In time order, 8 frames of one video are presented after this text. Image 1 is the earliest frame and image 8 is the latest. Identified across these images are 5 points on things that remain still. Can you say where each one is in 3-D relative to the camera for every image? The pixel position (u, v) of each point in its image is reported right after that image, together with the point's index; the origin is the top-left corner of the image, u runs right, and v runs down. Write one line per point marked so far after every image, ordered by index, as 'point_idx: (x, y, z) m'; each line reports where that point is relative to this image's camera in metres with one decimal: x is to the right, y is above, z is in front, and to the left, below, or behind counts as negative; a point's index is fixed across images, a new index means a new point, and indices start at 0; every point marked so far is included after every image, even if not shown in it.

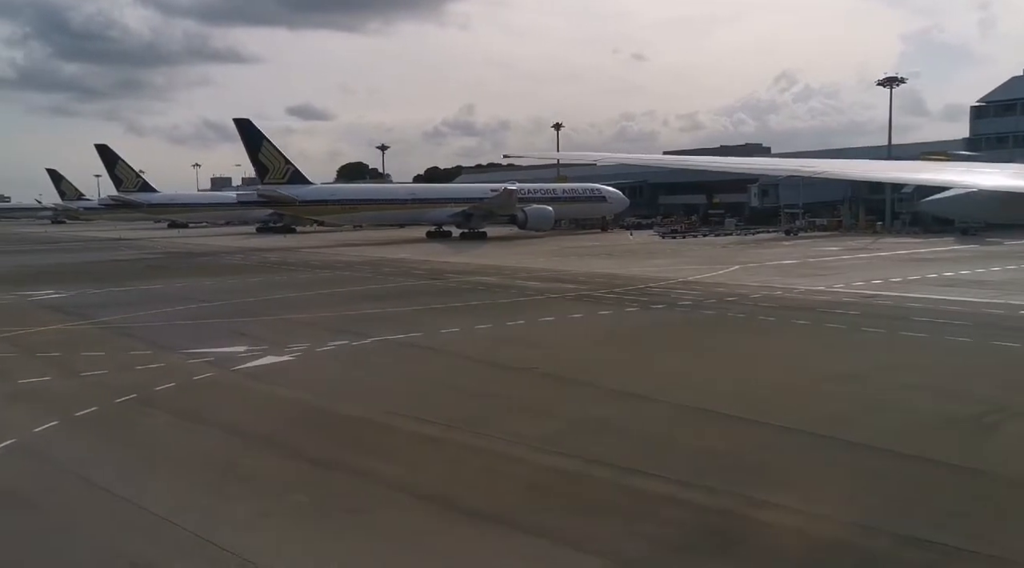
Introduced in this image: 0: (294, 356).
0: (-3.6, -1.2, +13.9) m
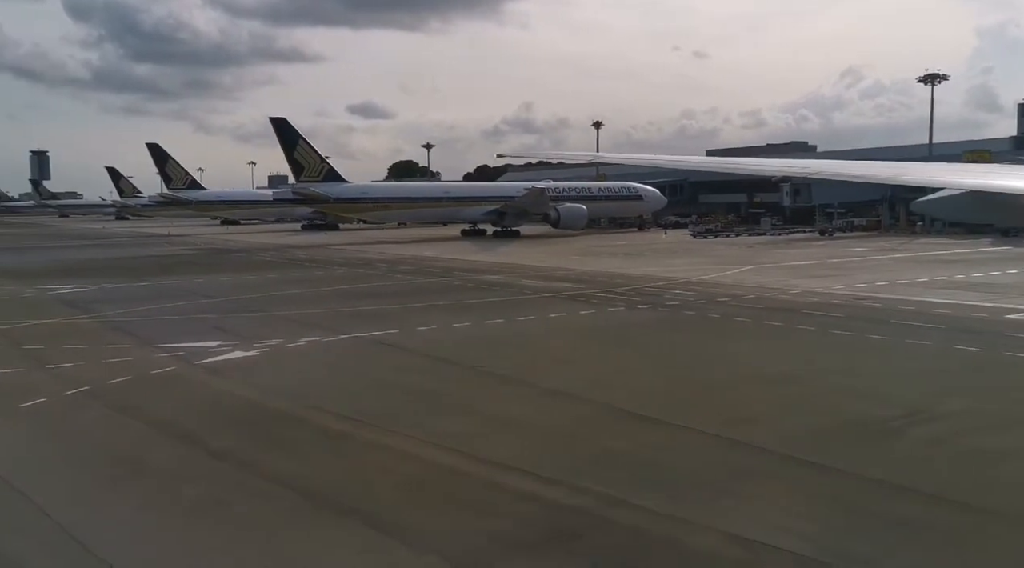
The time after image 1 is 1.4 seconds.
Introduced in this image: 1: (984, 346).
0: (-4.2, -1.1, +14.2) m
1: (+7.0, -0.9, +12.7) m
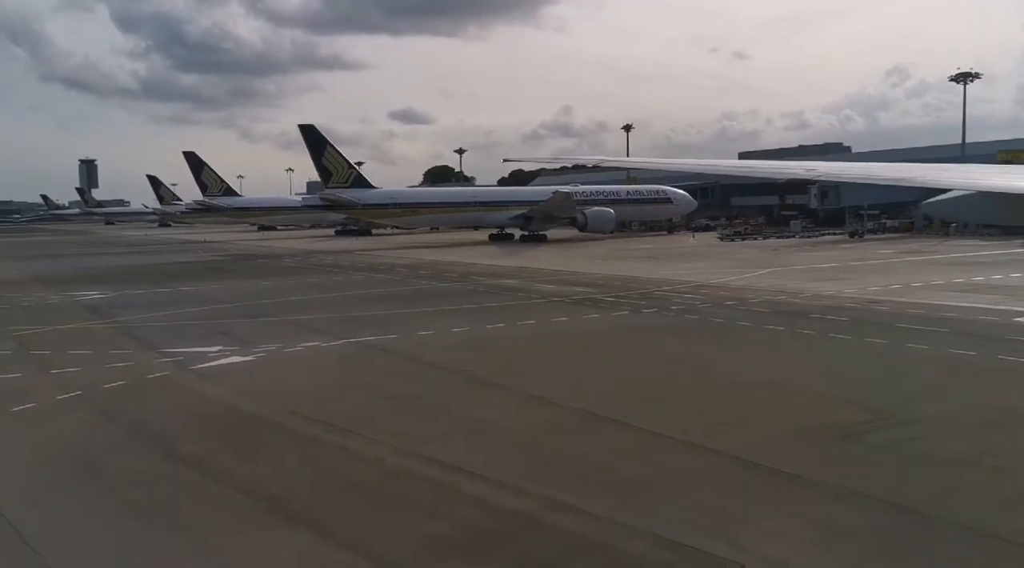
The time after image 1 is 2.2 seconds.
0: (-4.3, -1.2, +14.4) m
1: (+6.8, -1.0, +12.5) m
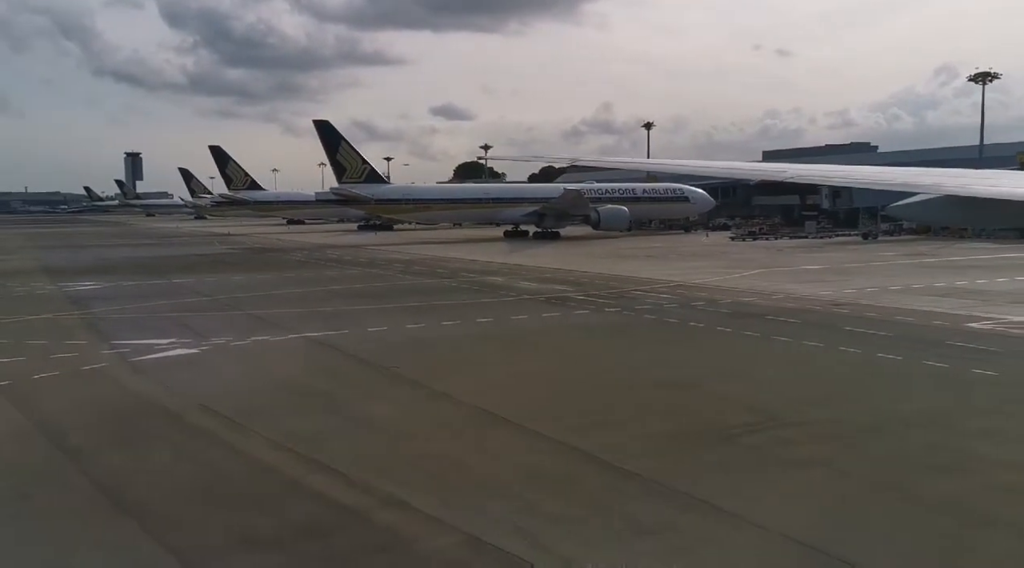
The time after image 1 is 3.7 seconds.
0: (-5.3, -1.1, +14.6) m
1: (+5.7, -1.0, +12.4) m
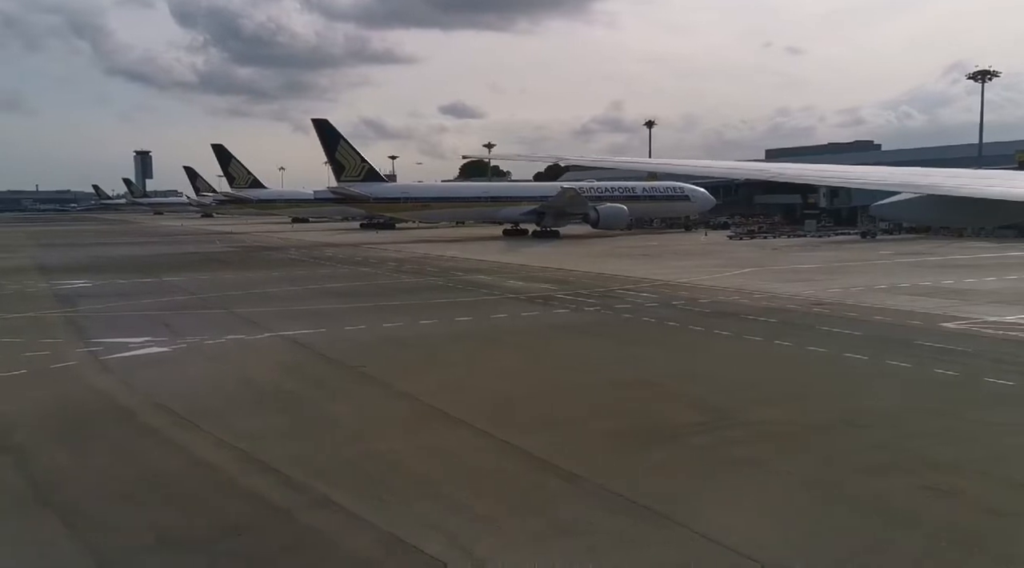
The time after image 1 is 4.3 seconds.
0: (-5.8, -1.1, +14.7) m
1: (+5.2, -1.0, +12.4) m
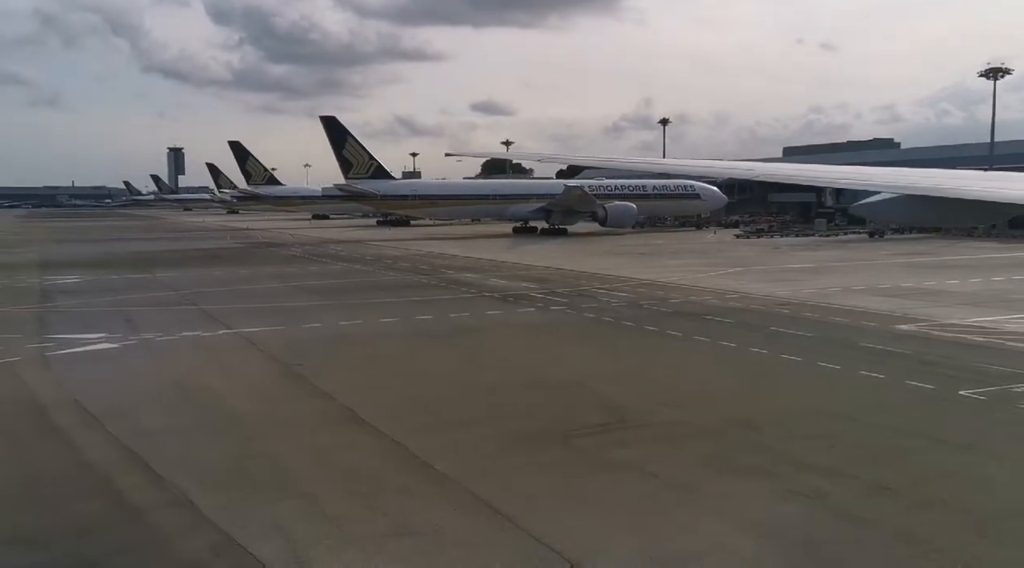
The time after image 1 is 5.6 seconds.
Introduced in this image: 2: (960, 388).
0: (-6.7, -1.1, +14.8) m
1: (+4.3, -1.0, +12.3) m
2: (+5.1, -1.2, +9.7) m
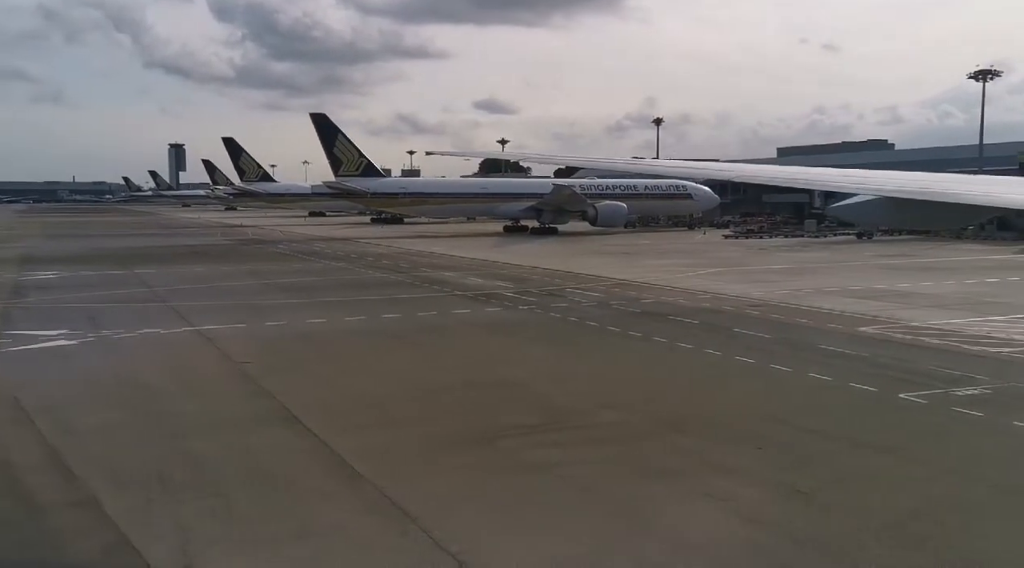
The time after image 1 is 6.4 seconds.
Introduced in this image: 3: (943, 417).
0: (-7.4, -1.0, +14.7) m
1: (+3.6, -1.1, +12.2) m
2: (+4.5, -1.2, +9.7) m
3: (+4.4, -1.3, +8.6) m
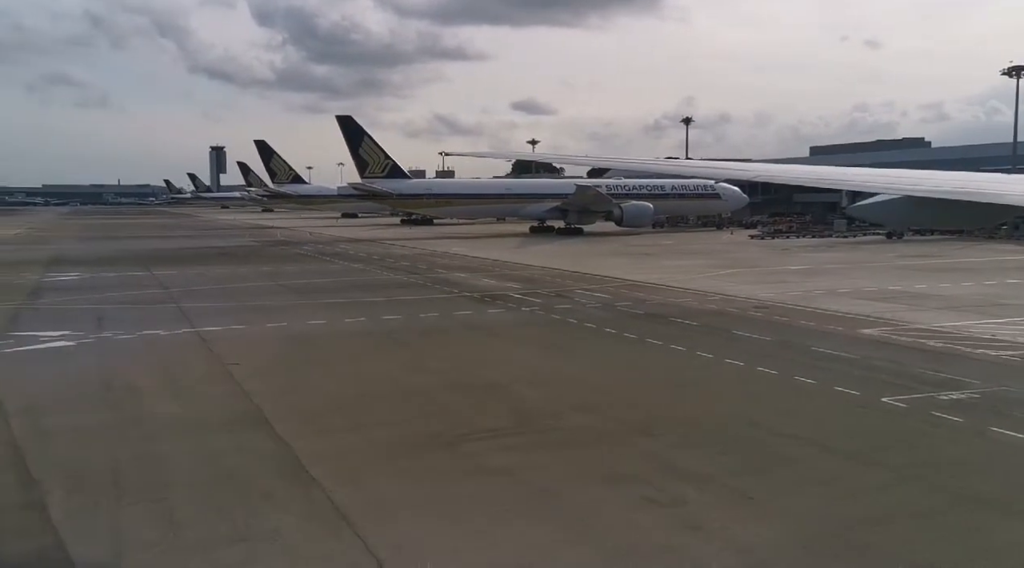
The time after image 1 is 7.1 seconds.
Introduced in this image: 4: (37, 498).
0: (-7.5, -1.0, +14.9) m
1: (+3.4, -1.1, +12.1) m
2: (+4.2, -1.2, +9.5) m
3: (+4.1, -1.4, +8.4) m
4: (-3.5, -1.6, +6.4) m
